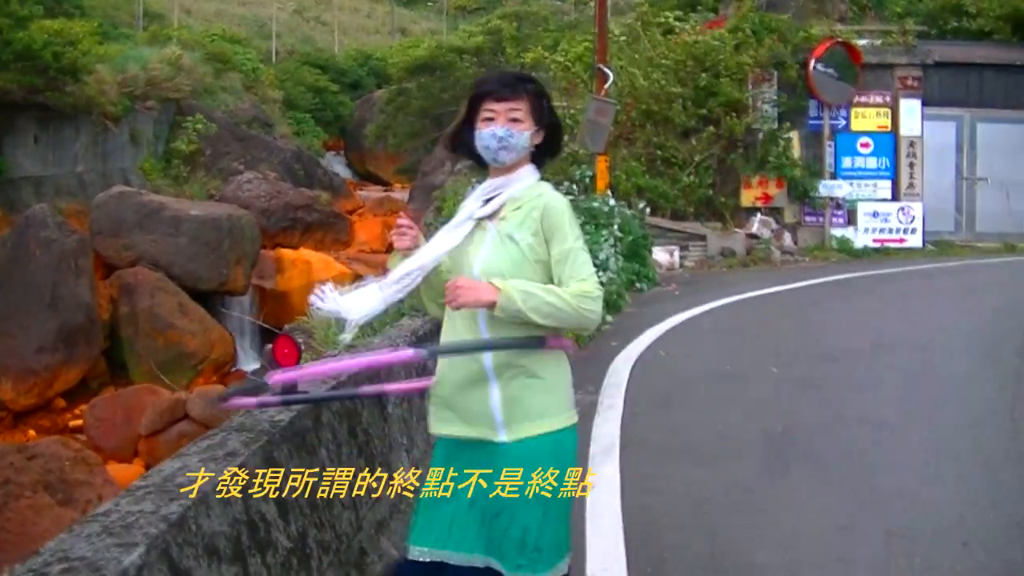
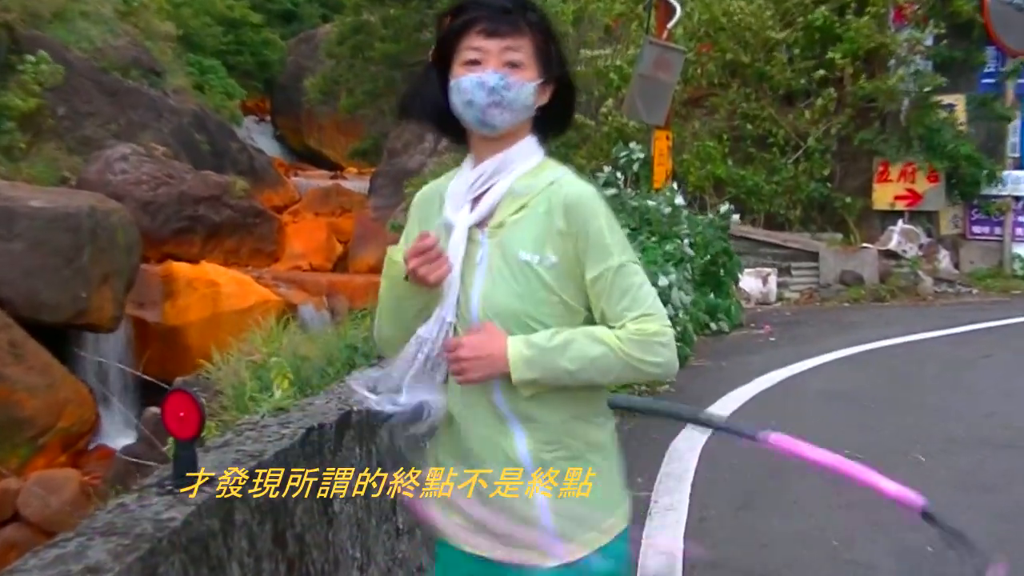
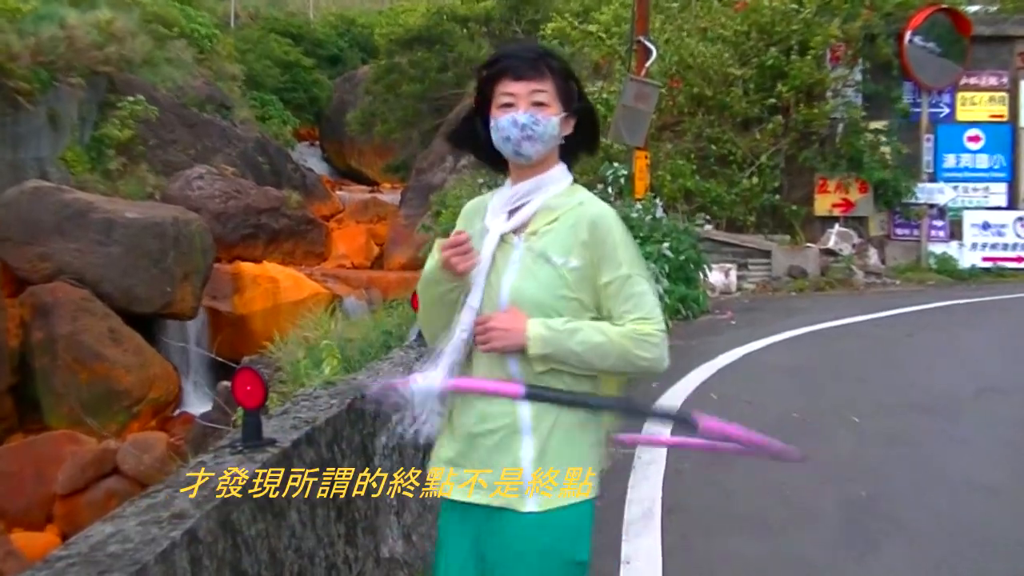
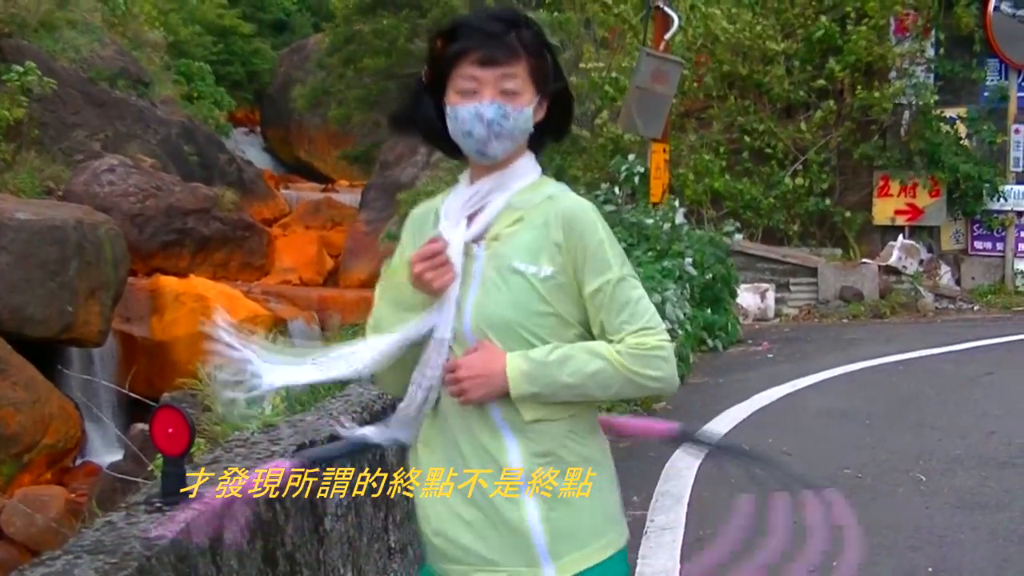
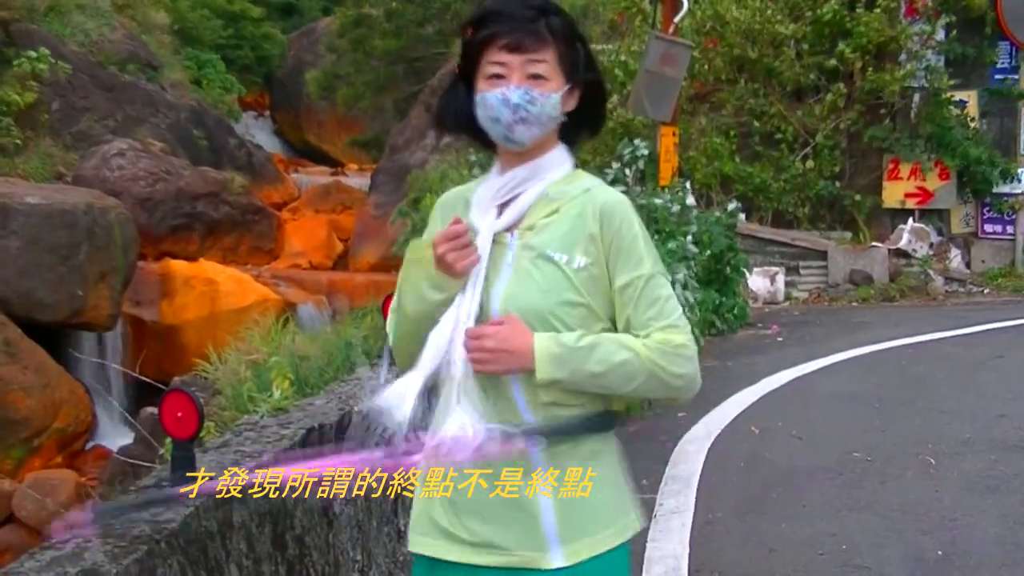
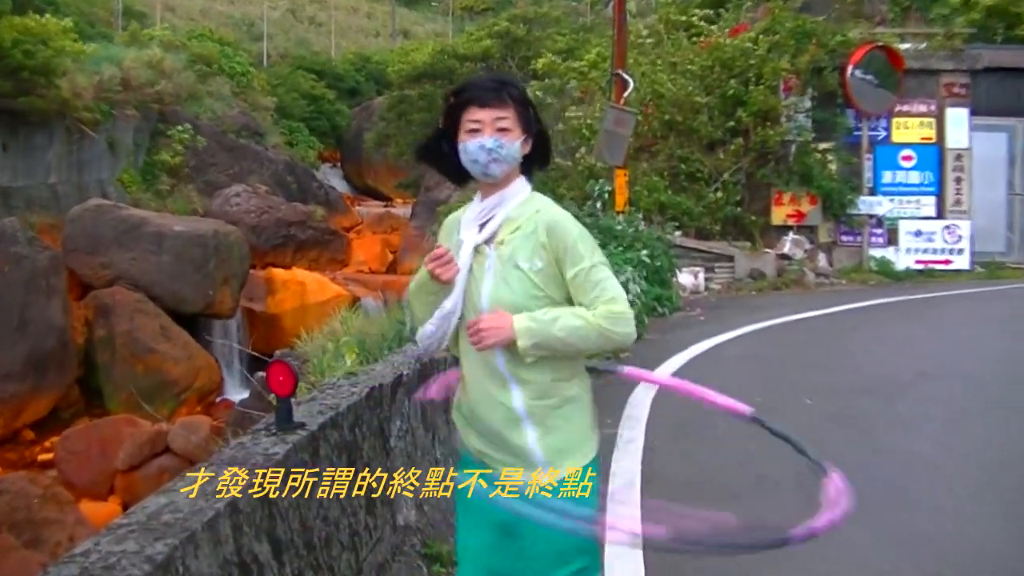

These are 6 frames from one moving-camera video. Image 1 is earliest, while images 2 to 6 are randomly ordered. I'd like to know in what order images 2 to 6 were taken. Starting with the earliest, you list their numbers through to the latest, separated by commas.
6, 3, 2, 5, 4
